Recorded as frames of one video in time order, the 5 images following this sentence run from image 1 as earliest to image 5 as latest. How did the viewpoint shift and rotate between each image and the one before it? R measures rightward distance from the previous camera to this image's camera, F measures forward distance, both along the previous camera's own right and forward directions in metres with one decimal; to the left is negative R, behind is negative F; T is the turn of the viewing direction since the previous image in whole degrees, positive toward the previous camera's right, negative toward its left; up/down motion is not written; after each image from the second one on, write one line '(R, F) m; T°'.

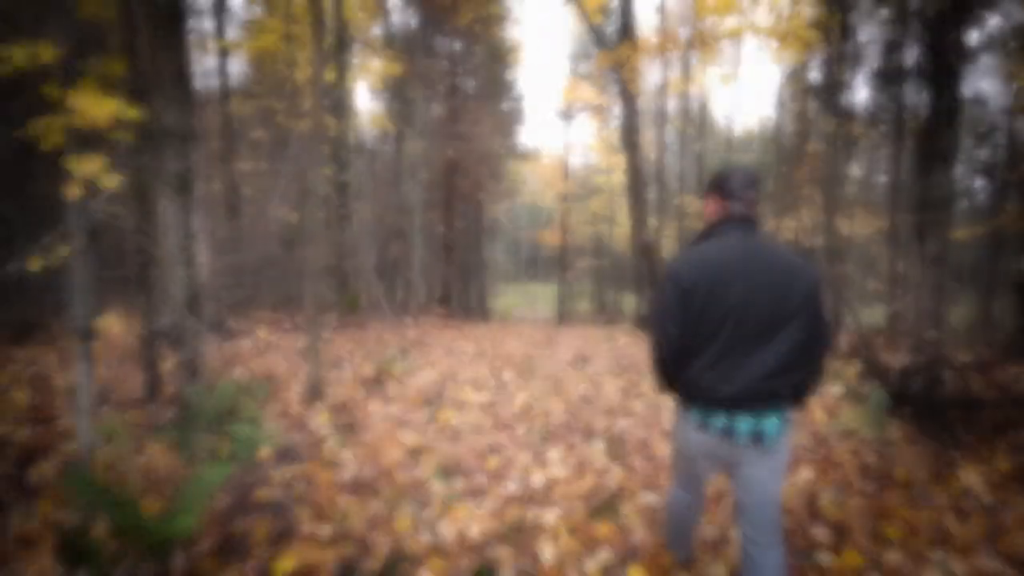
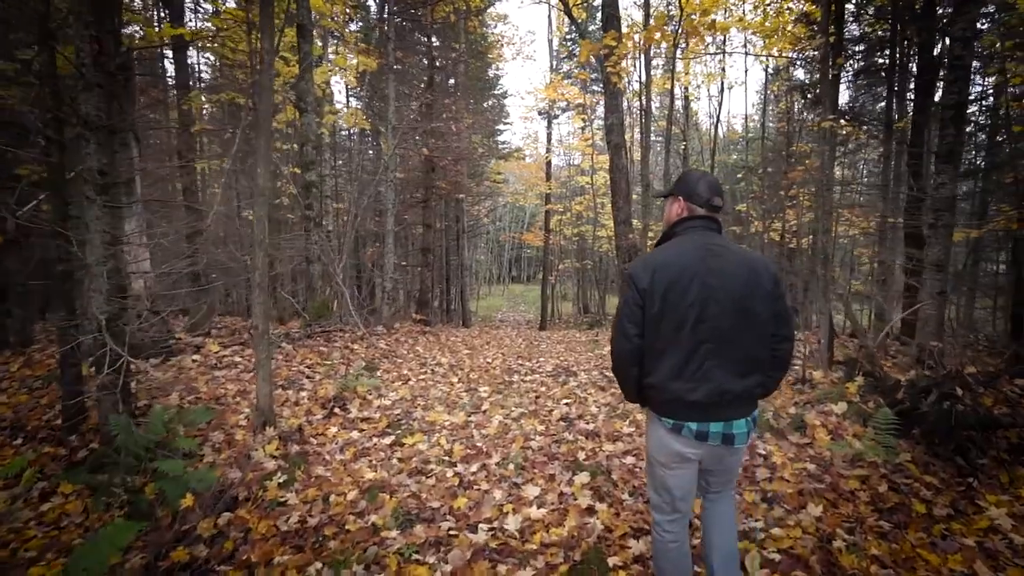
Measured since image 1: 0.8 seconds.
(+0.1, +0.7) m; +2°
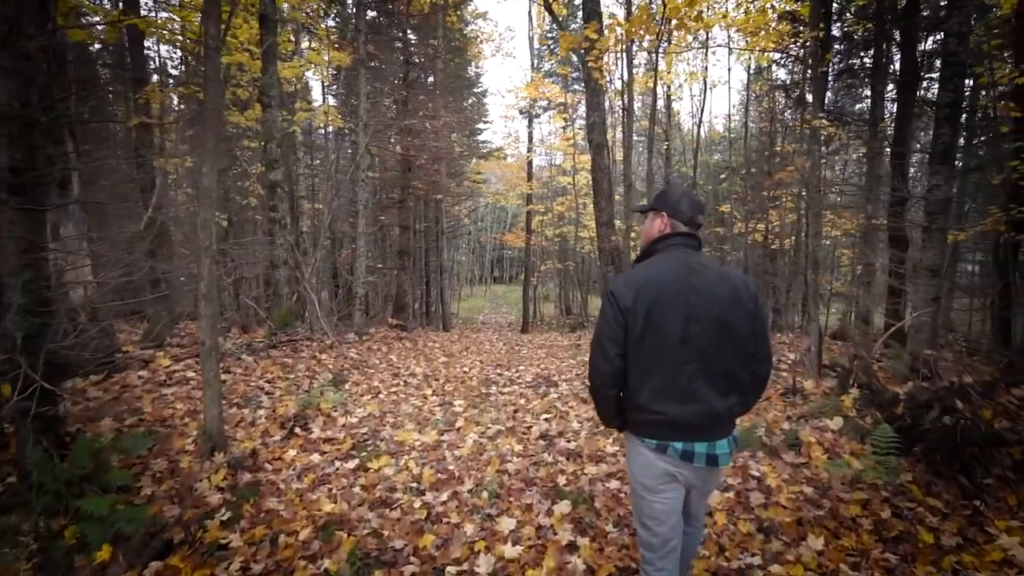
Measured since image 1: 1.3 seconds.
(+0.1, +0.5) m; +2°
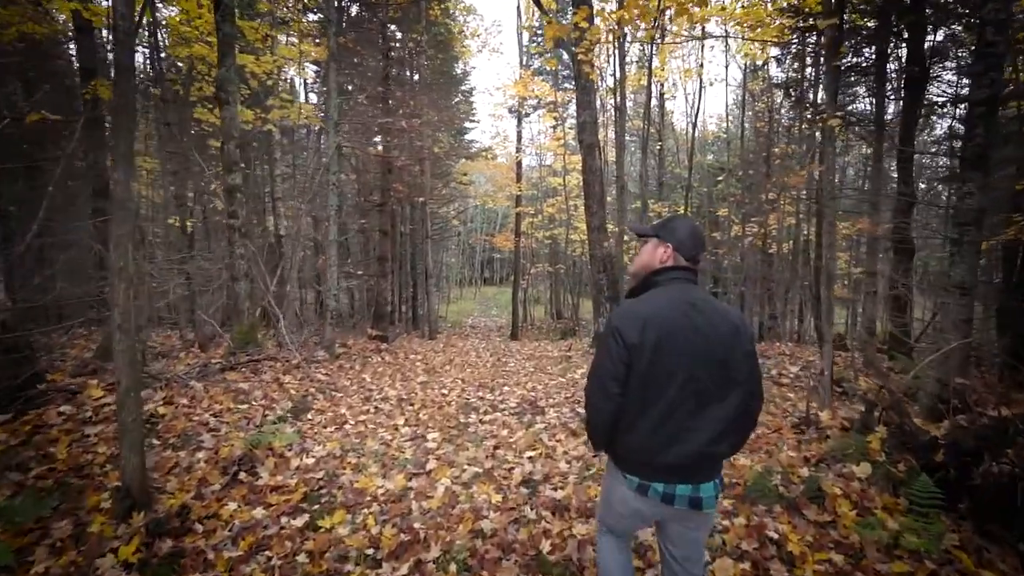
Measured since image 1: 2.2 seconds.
(+0.1, +0.9) m; +1°
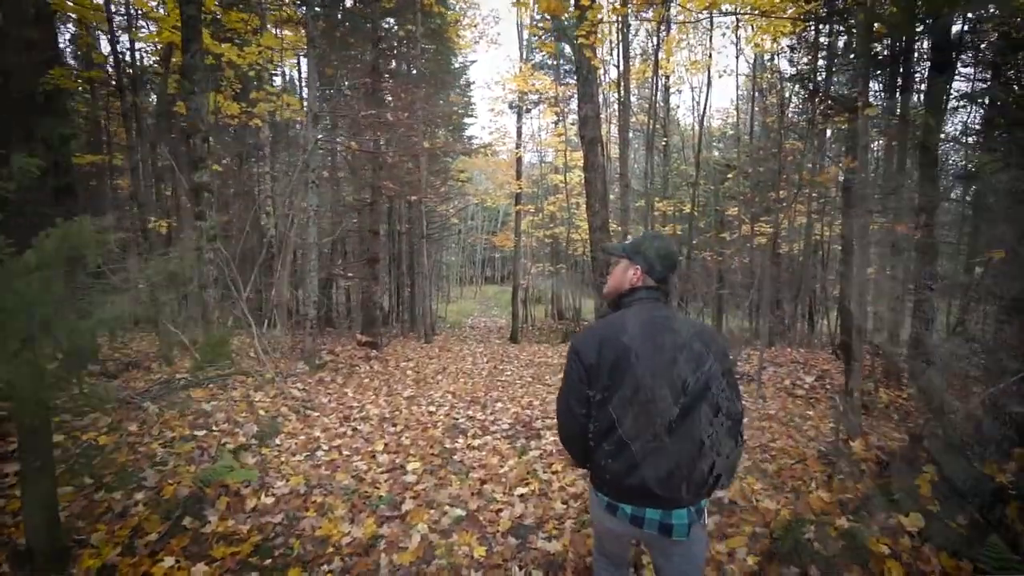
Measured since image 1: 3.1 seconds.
(+0.1, +0.8) m; 0°
